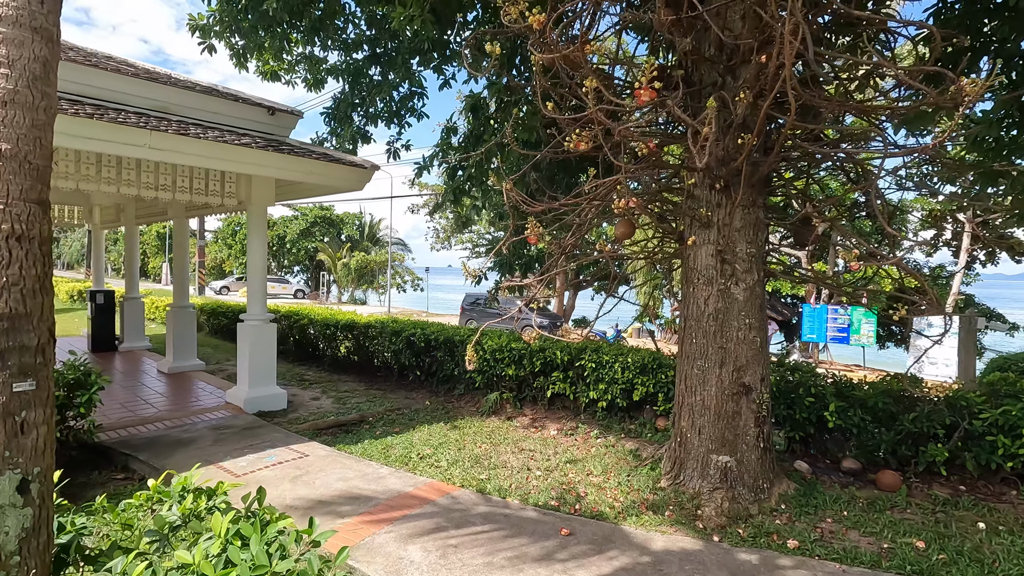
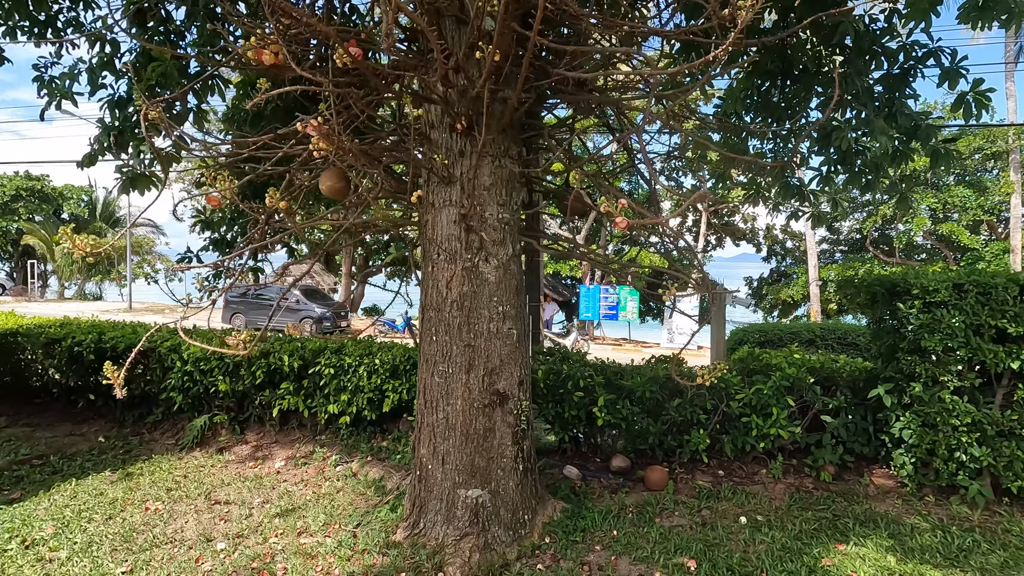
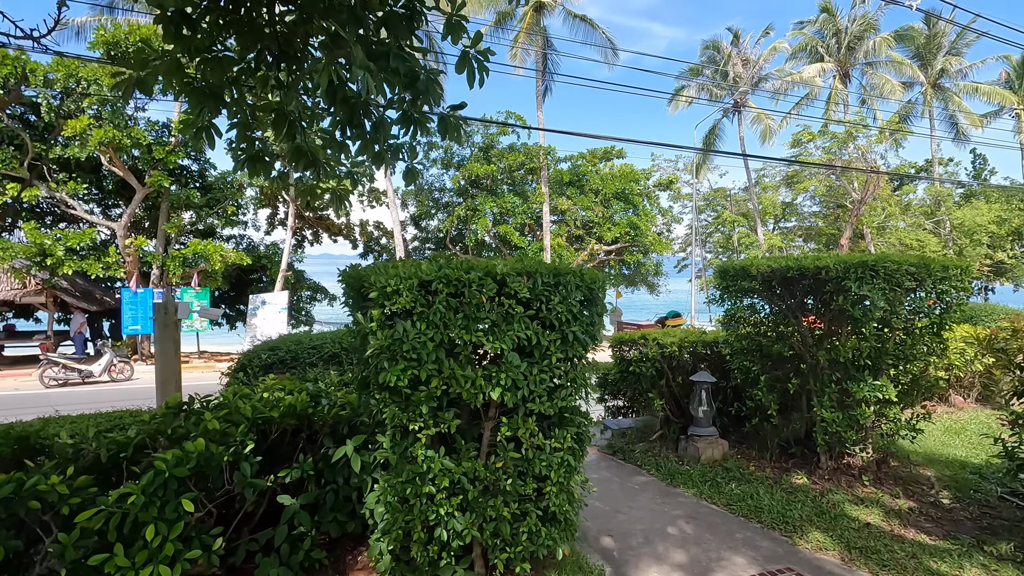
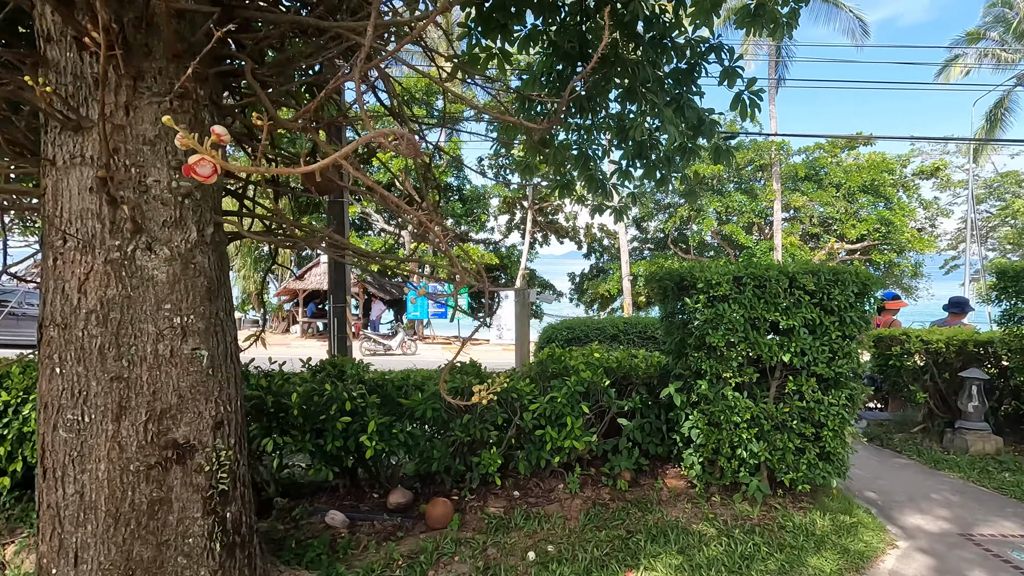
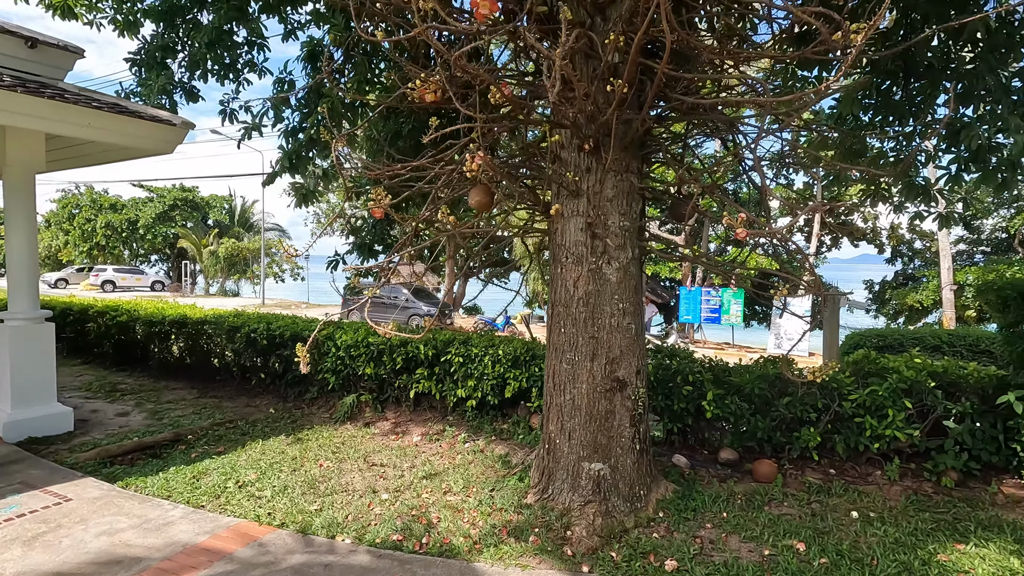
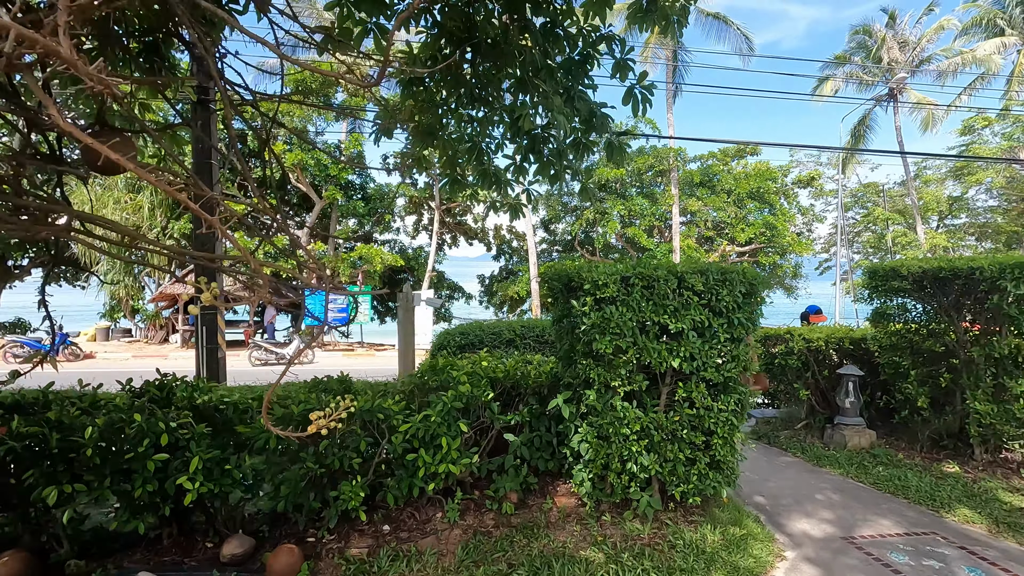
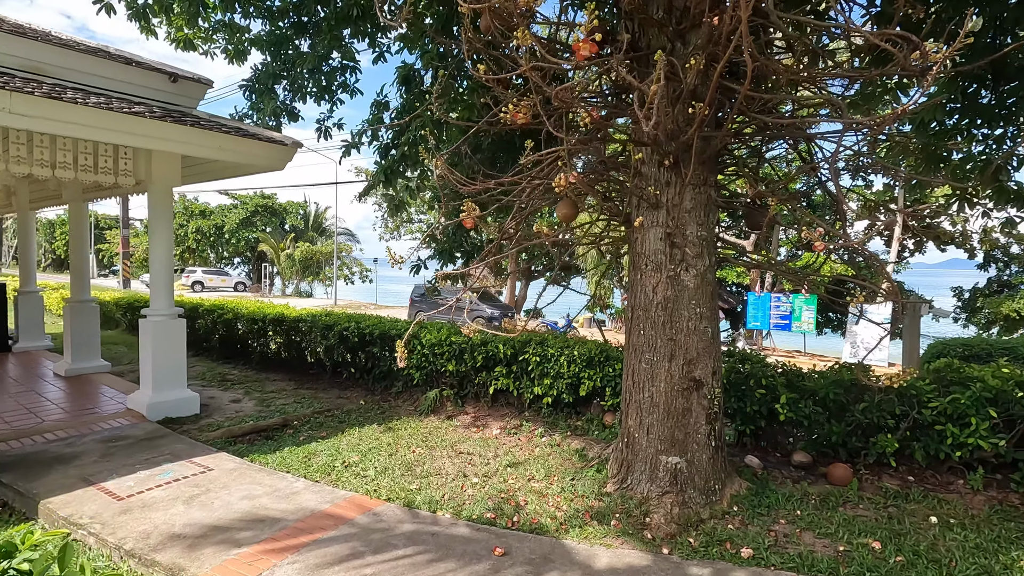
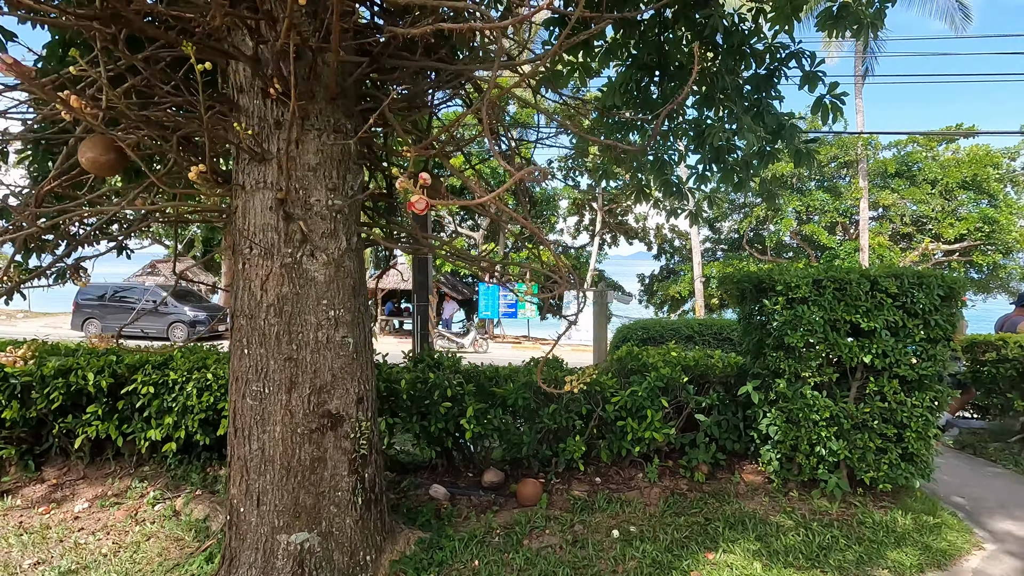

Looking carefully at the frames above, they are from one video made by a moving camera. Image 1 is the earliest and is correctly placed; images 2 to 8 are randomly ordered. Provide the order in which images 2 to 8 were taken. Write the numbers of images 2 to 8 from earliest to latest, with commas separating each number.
7, 5, 2, 8, 4, 6, 3
